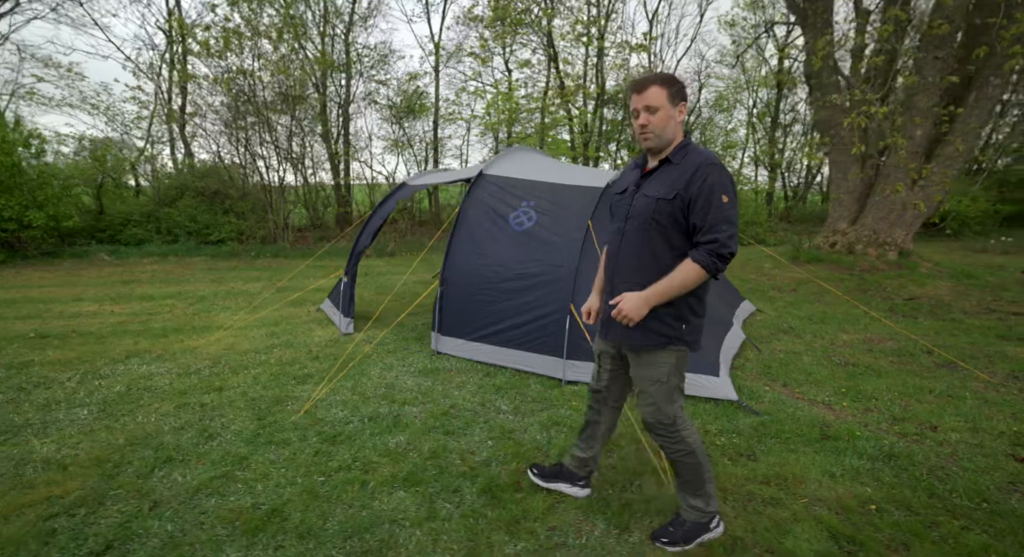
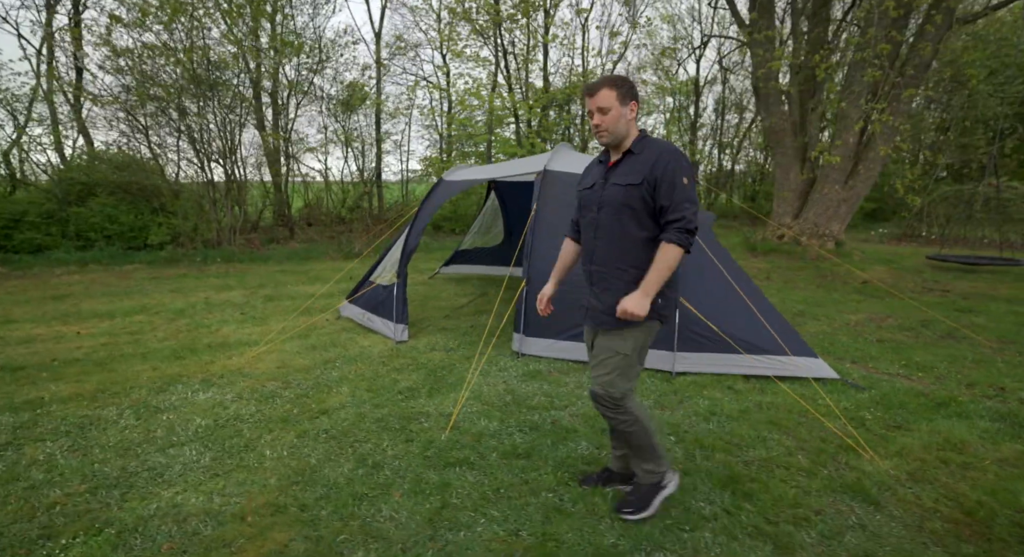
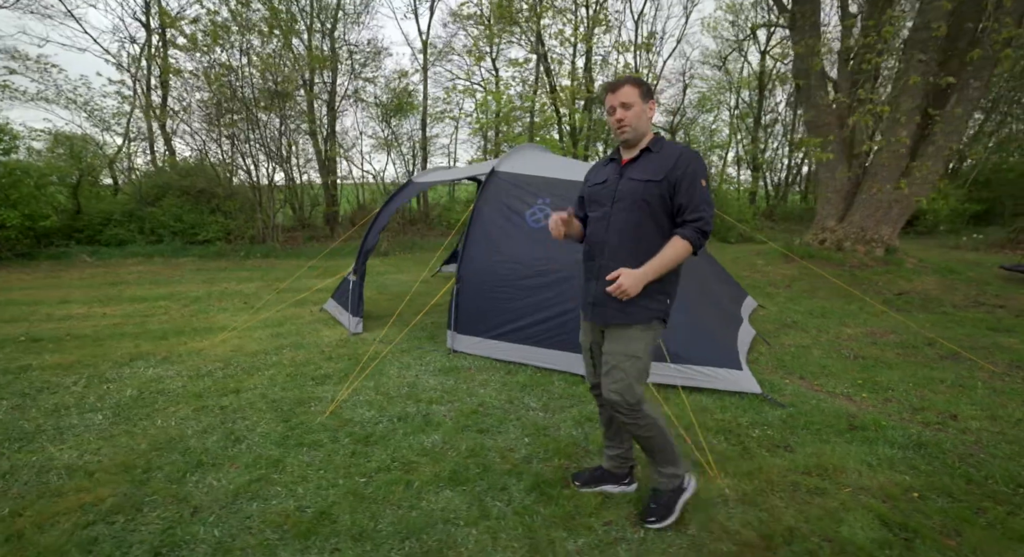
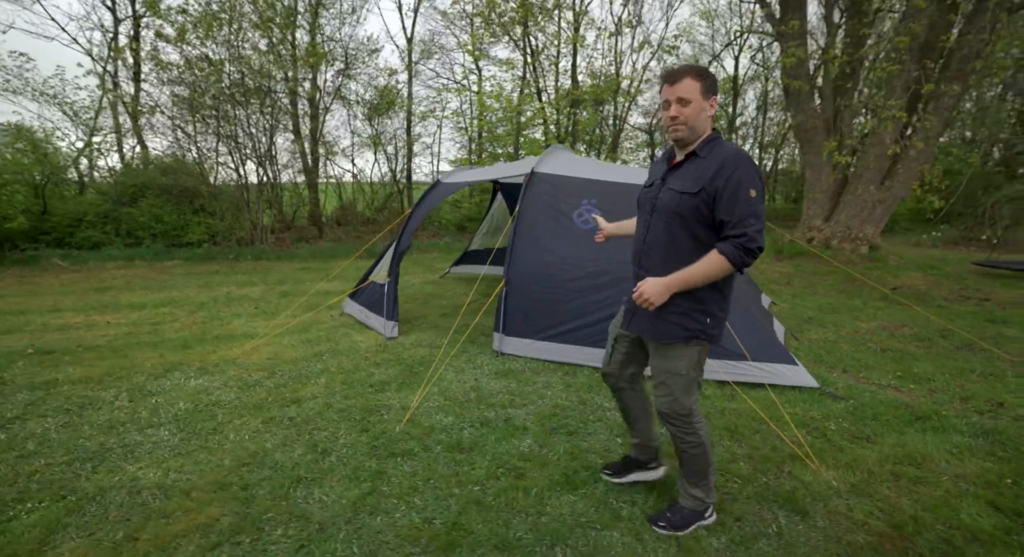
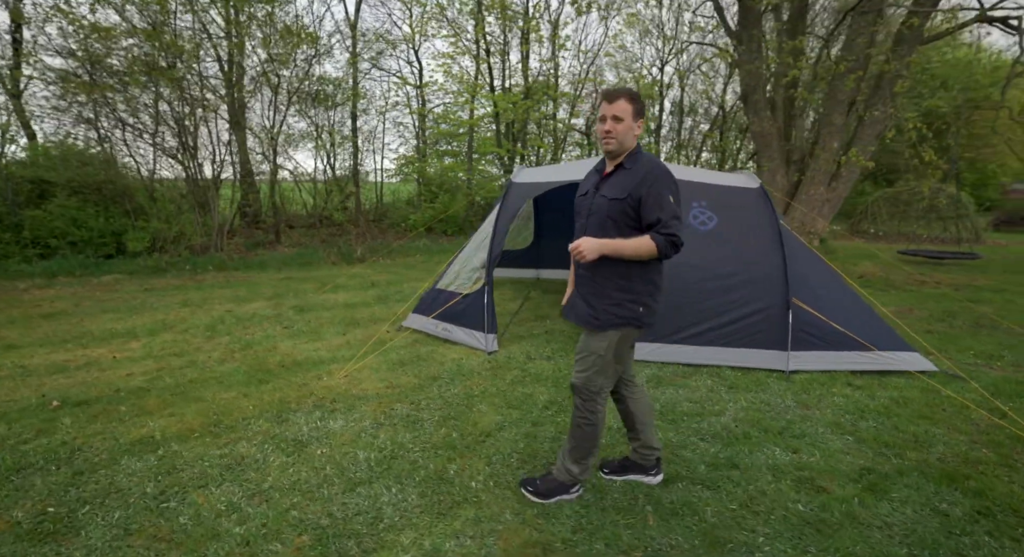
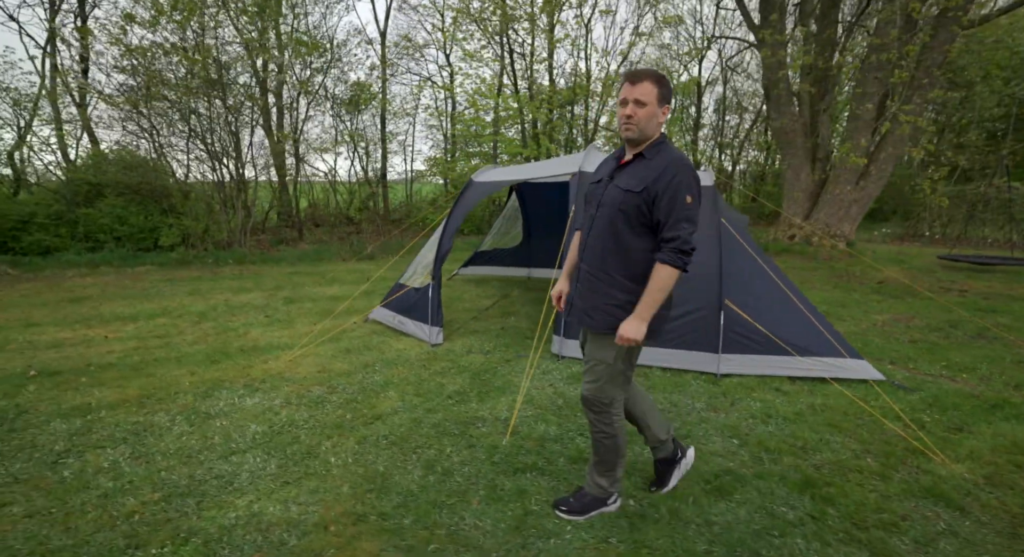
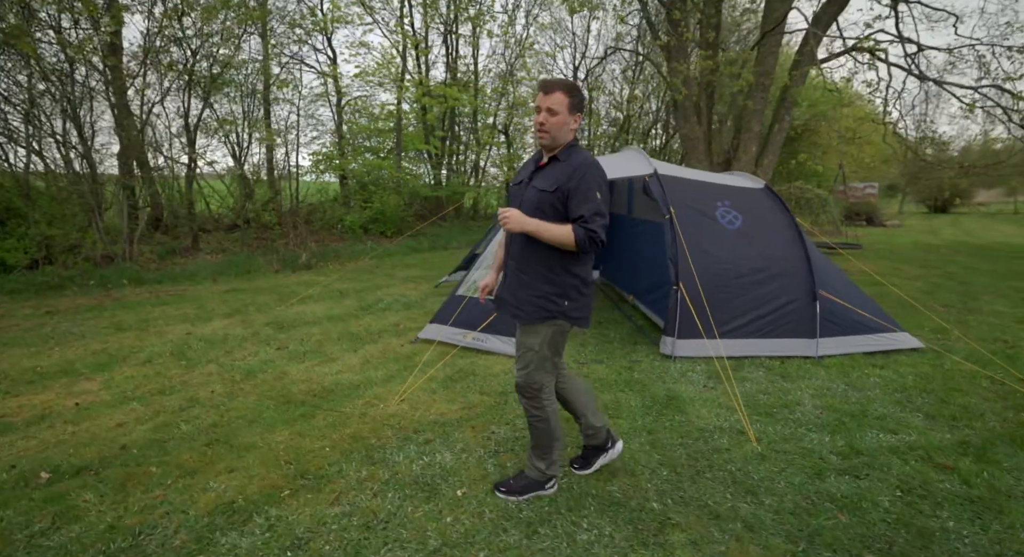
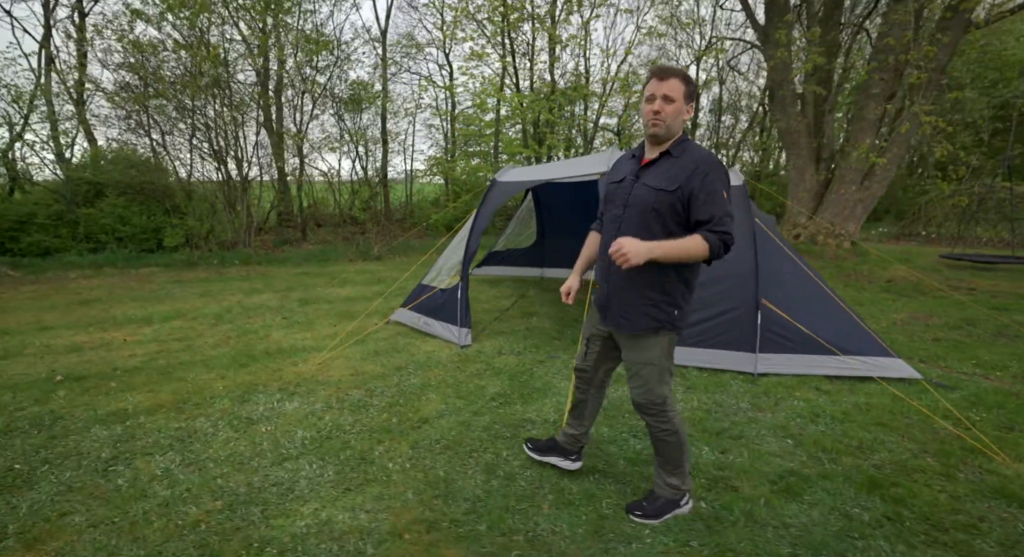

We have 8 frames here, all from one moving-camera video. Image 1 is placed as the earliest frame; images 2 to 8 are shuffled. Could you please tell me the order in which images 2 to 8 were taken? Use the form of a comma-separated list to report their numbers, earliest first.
3, 4, 2, 6, 8, 5, 7
